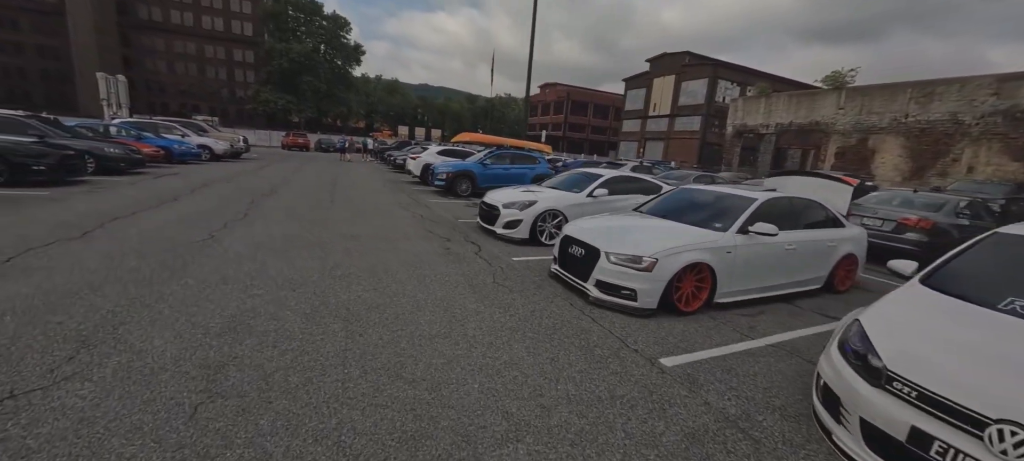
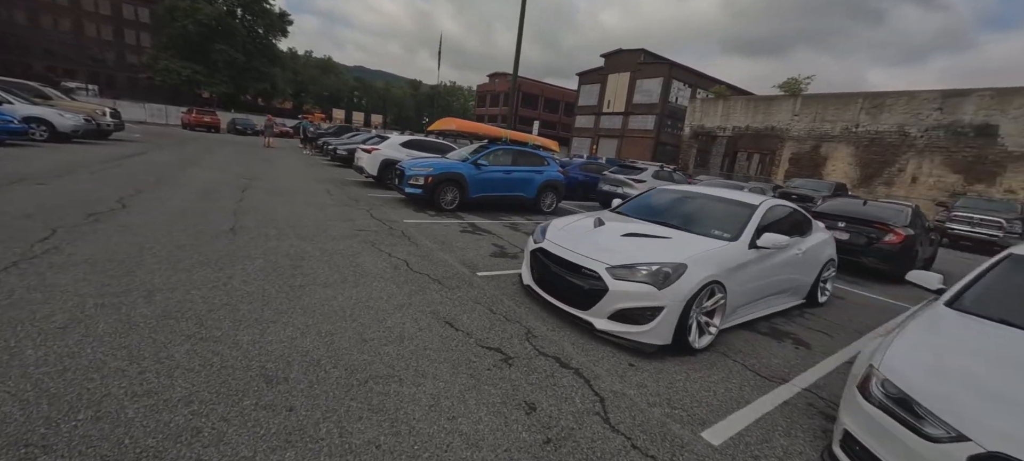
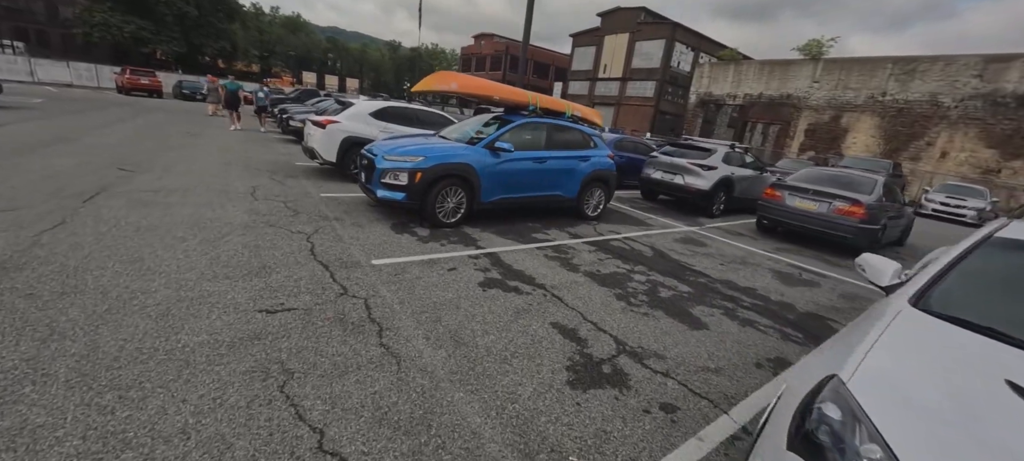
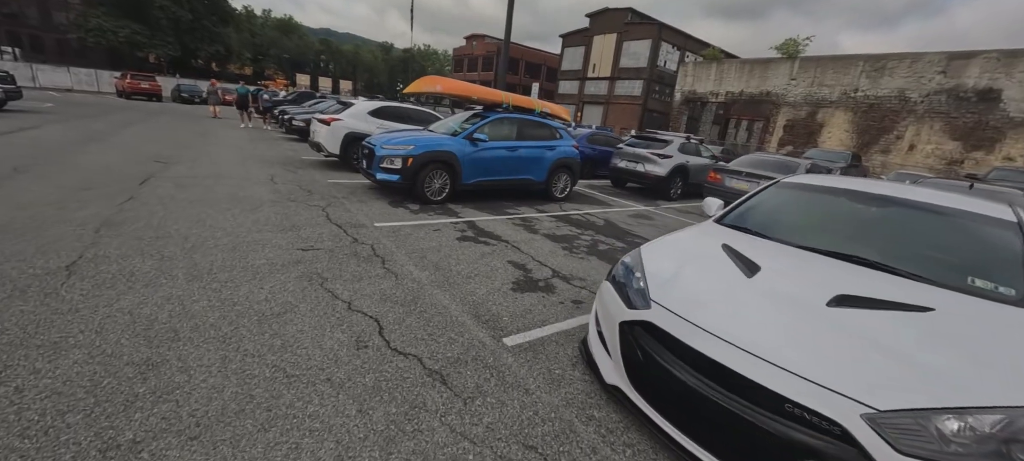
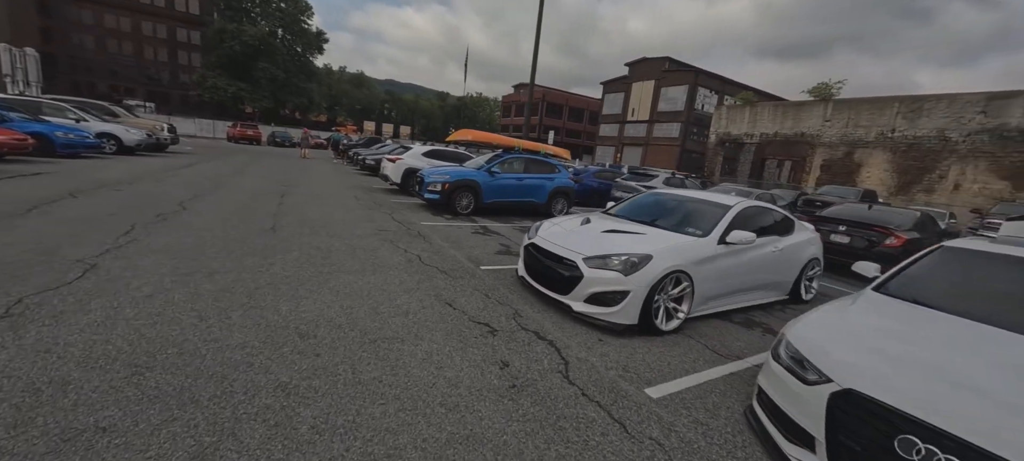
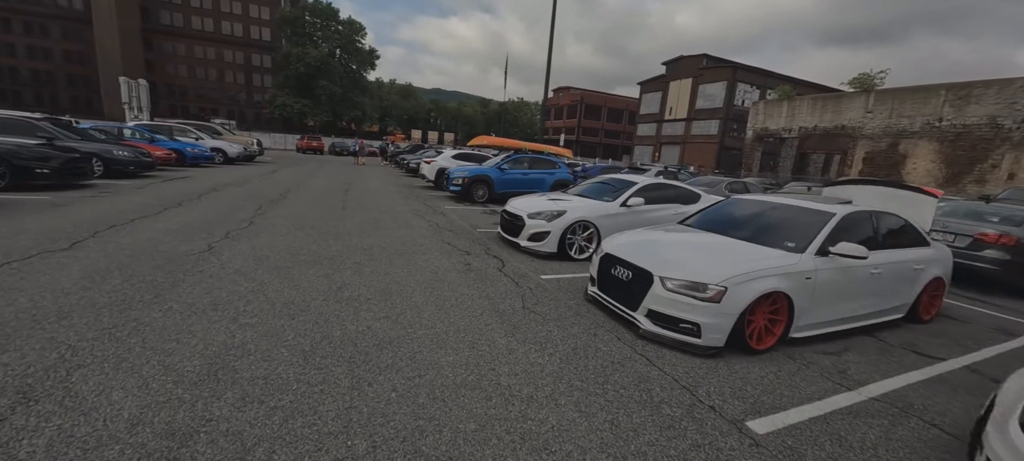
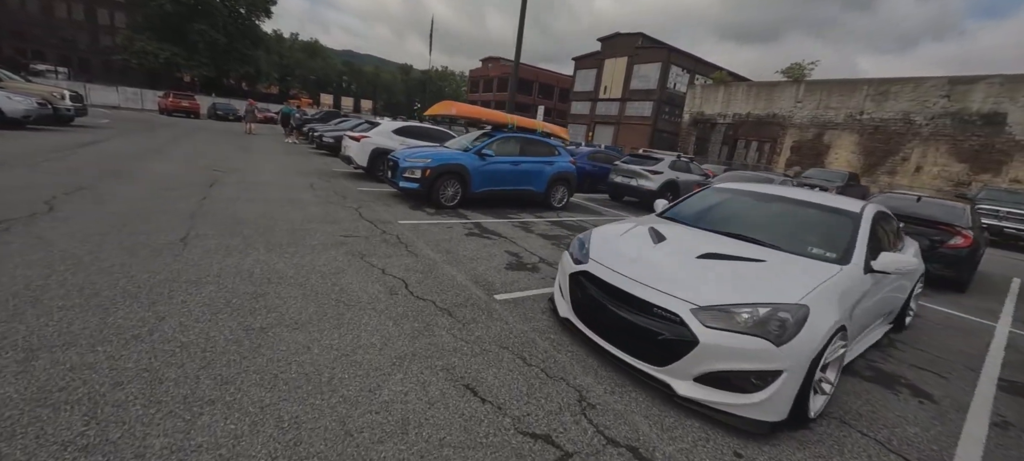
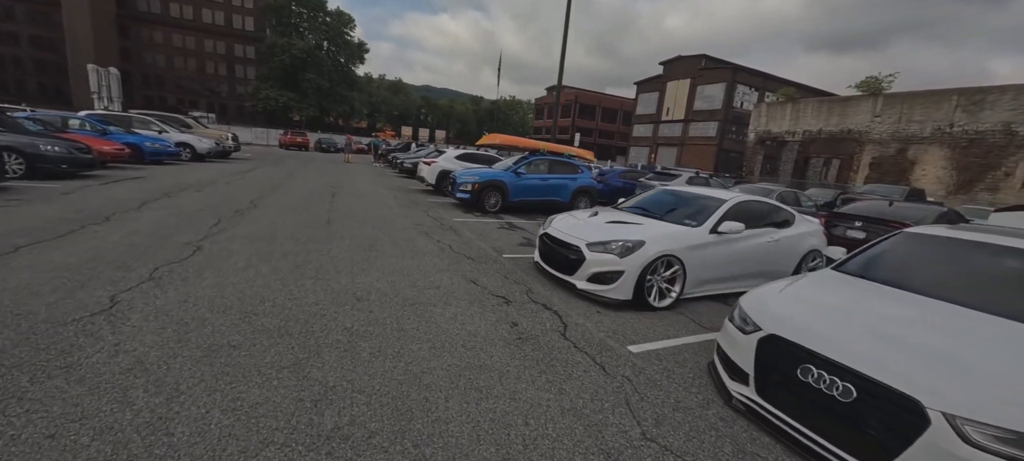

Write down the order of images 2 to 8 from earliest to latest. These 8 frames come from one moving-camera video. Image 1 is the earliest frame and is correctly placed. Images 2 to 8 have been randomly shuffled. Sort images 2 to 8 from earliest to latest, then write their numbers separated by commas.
6, 8, 5, 2, 7, 4, 3
